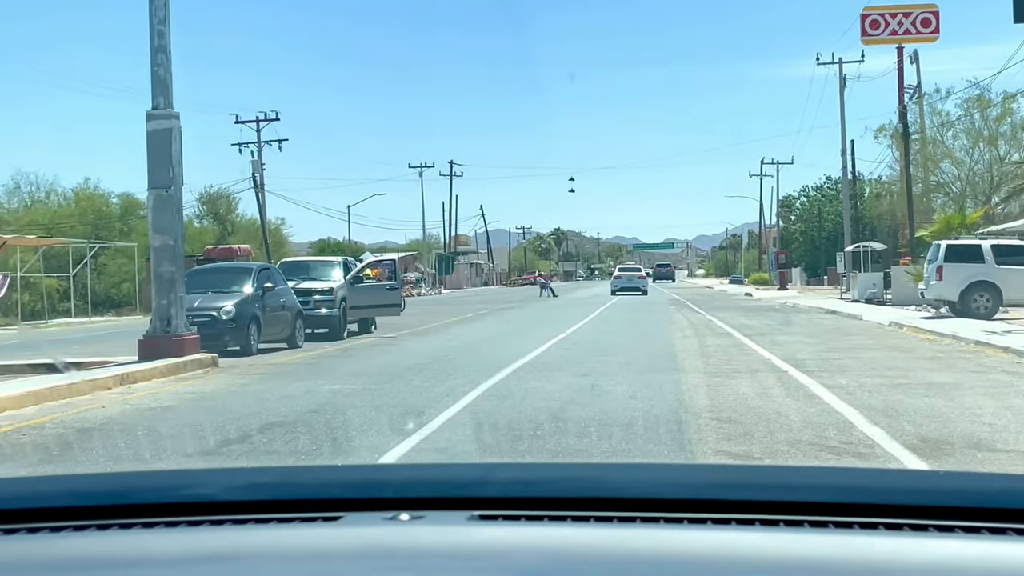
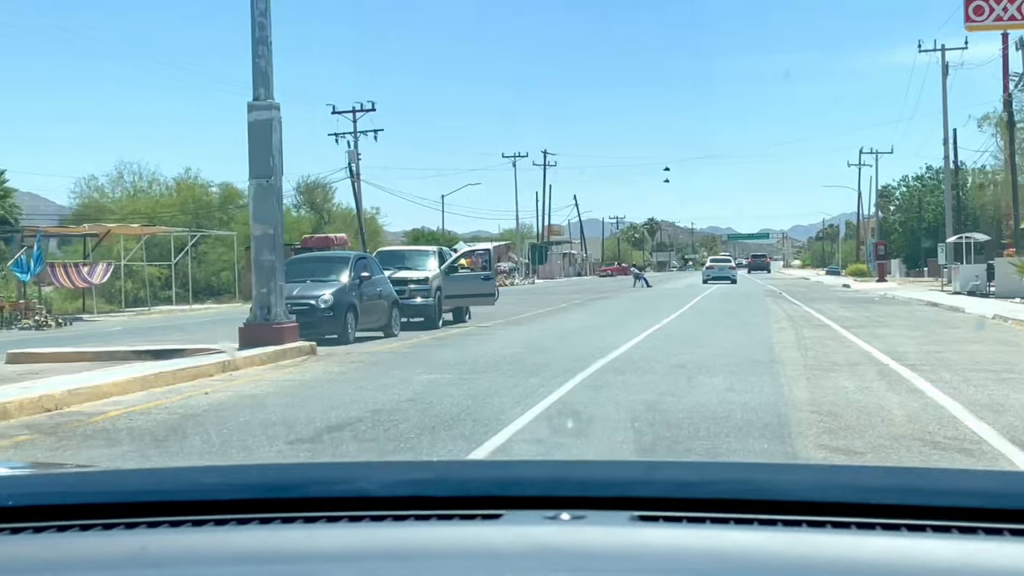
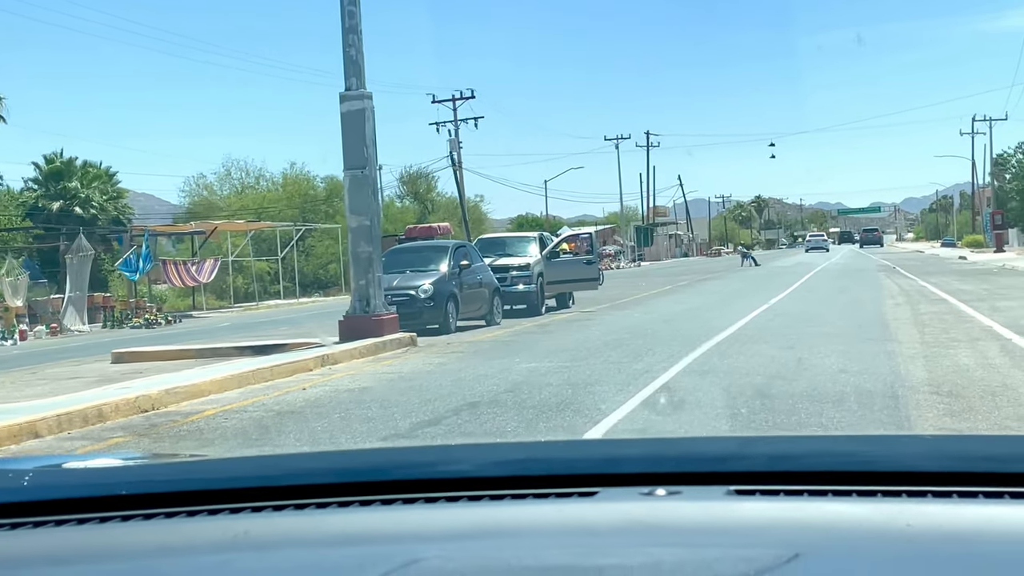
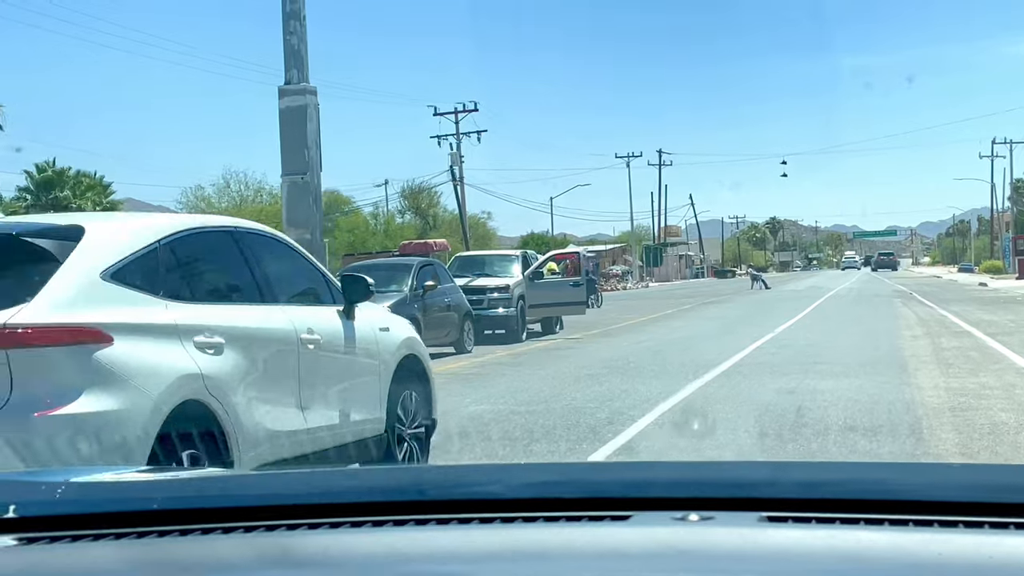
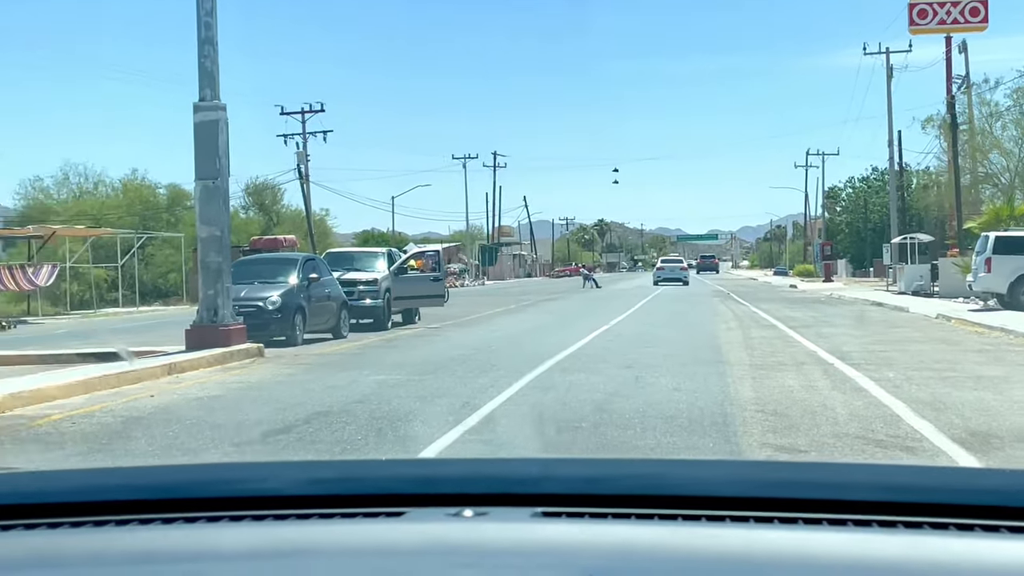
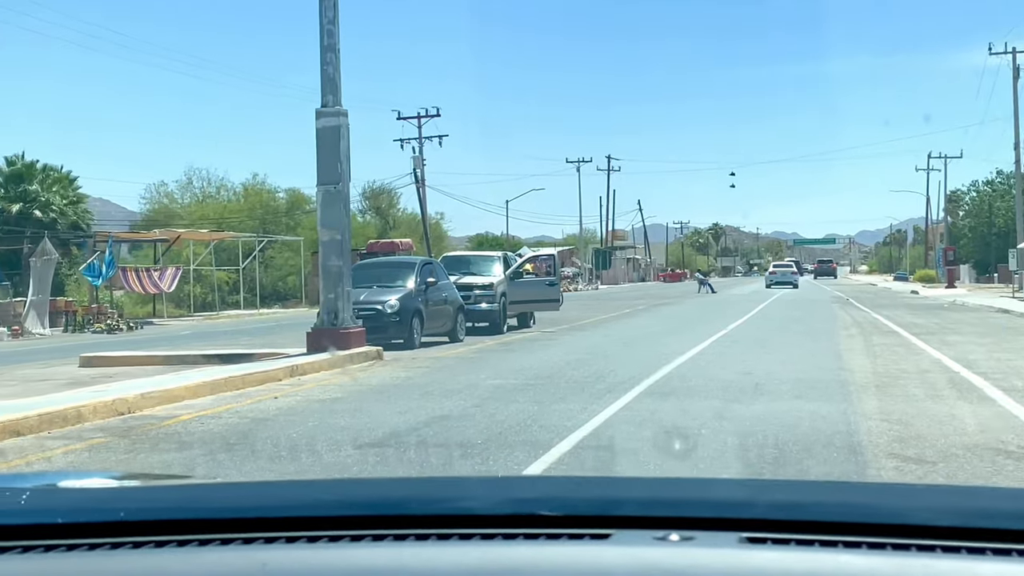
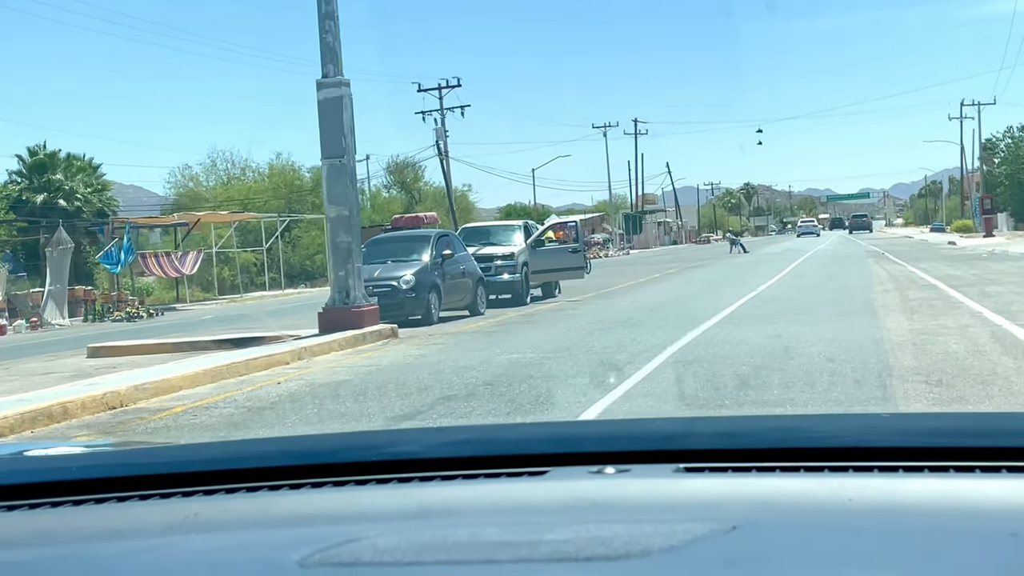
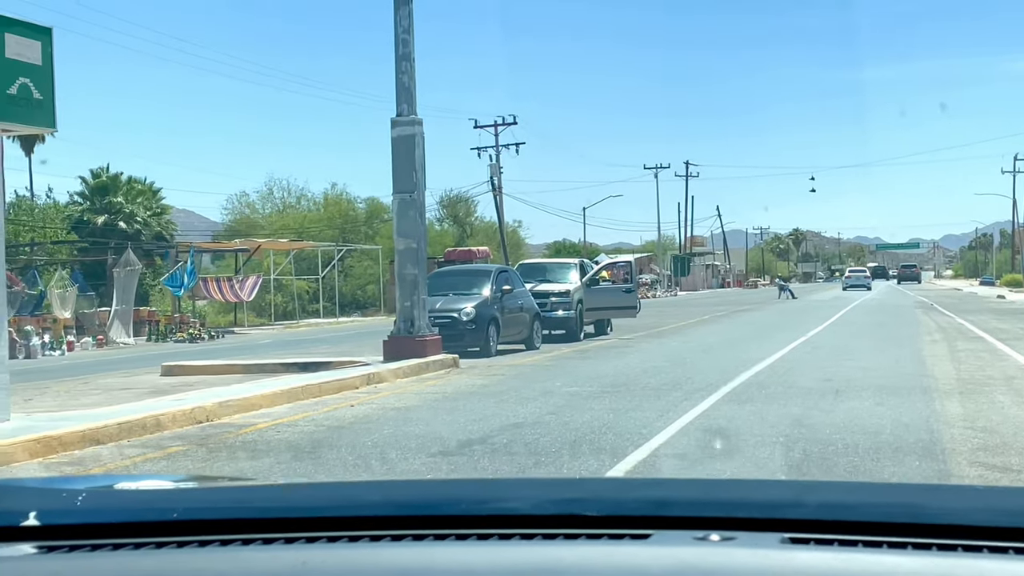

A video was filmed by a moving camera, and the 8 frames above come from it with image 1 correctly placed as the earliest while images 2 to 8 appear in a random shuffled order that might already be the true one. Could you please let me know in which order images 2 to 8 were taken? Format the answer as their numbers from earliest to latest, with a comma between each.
5, 2, 6, 8, 3, 7, 4
